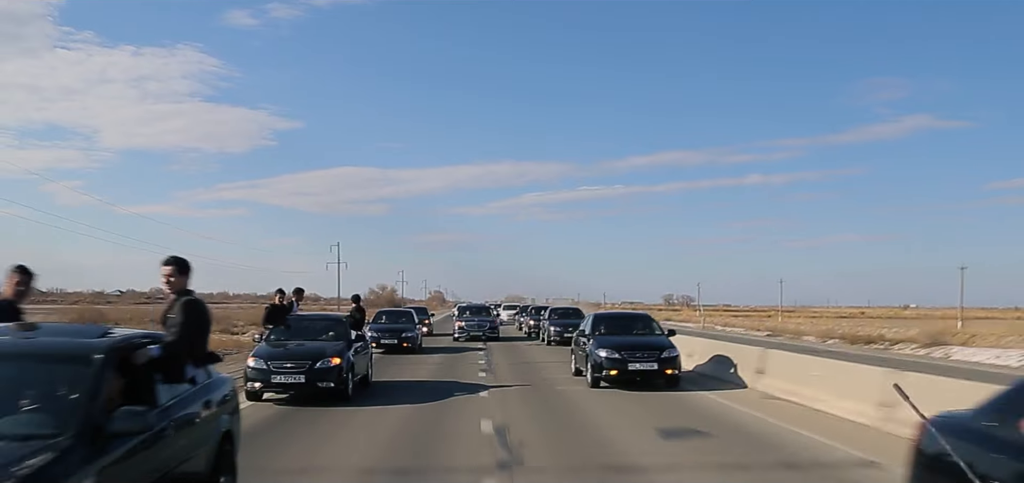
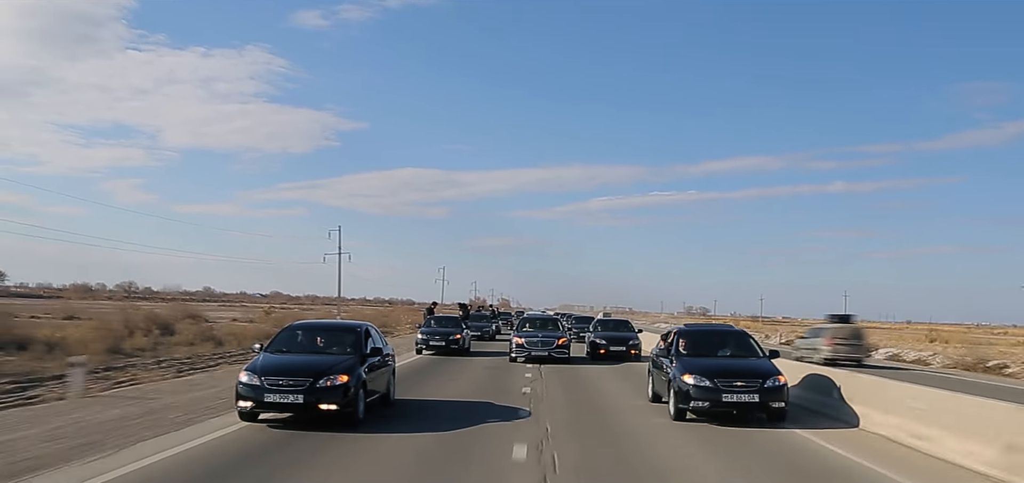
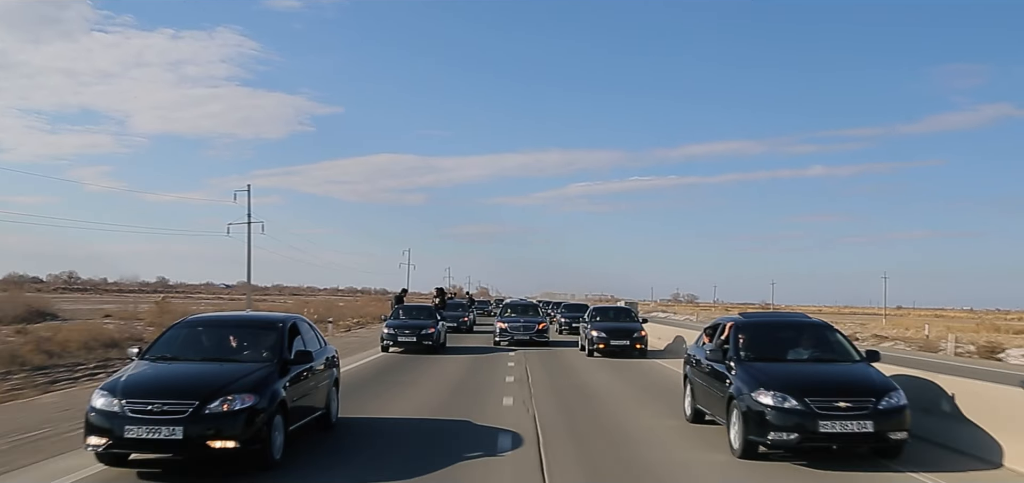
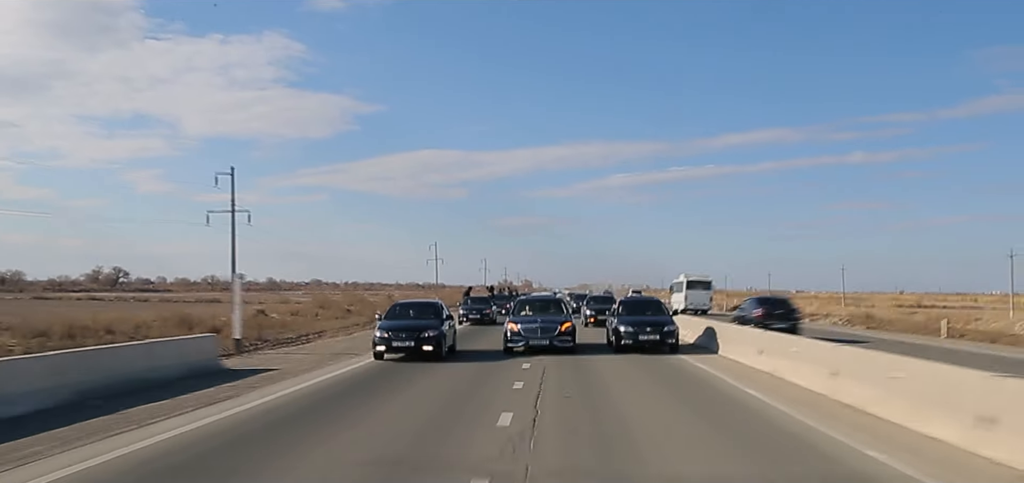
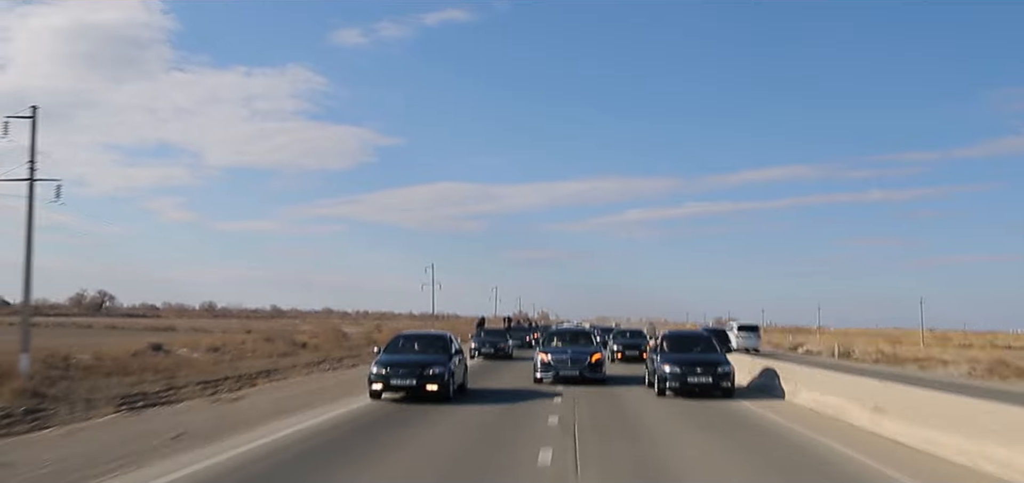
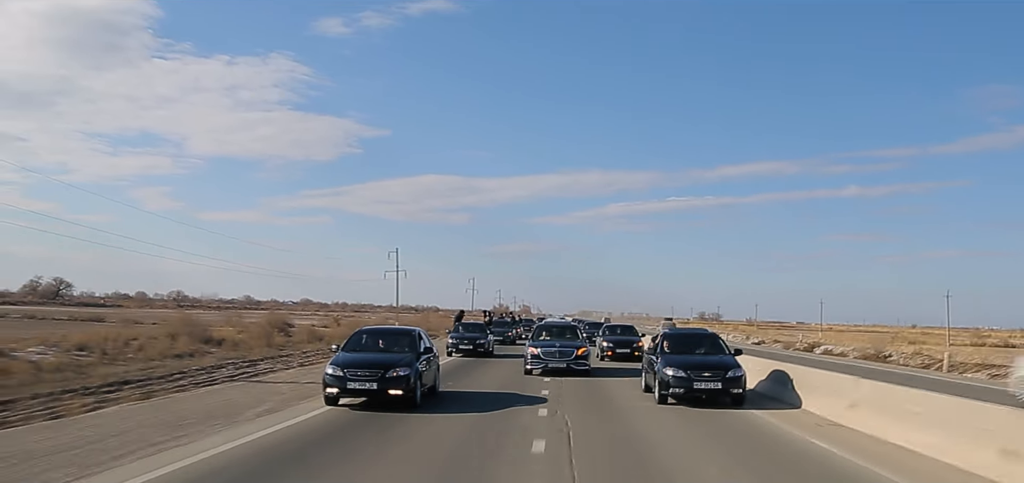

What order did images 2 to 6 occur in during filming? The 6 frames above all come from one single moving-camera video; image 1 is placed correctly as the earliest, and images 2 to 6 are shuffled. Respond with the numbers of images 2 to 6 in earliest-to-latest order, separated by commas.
3, 2, 6, 5, 4
